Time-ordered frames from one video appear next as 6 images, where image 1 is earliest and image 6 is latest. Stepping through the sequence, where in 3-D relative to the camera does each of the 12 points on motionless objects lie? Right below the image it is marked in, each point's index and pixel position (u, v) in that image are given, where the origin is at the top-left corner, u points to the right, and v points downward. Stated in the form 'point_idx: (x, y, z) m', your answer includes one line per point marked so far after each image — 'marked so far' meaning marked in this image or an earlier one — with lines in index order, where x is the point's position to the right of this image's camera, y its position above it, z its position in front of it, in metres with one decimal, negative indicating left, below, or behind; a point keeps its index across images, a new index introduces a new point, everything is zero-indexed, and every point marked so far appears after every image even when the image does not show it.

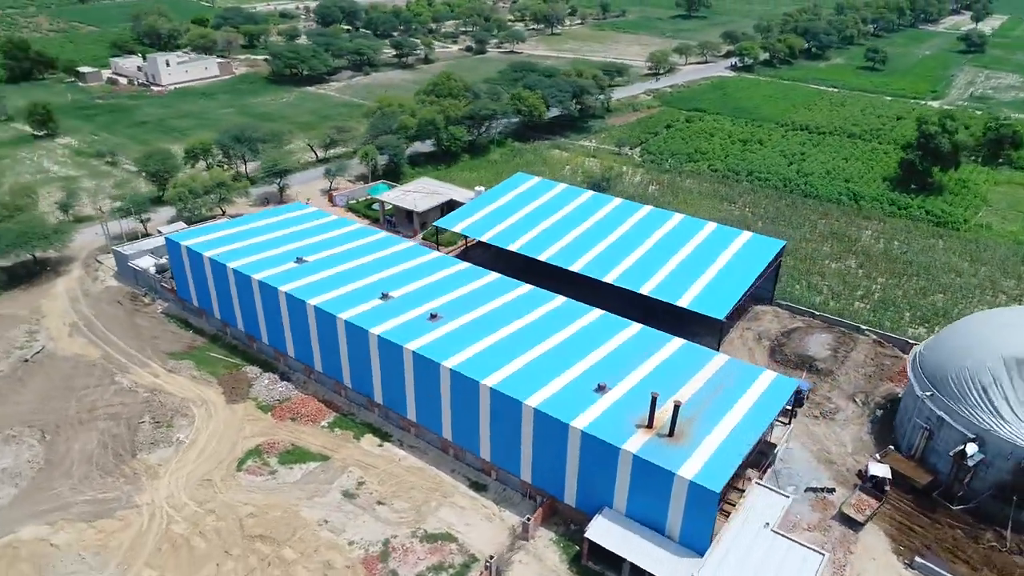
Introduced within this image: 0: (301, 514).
0: (-5.7, -6.1, +19.2) m
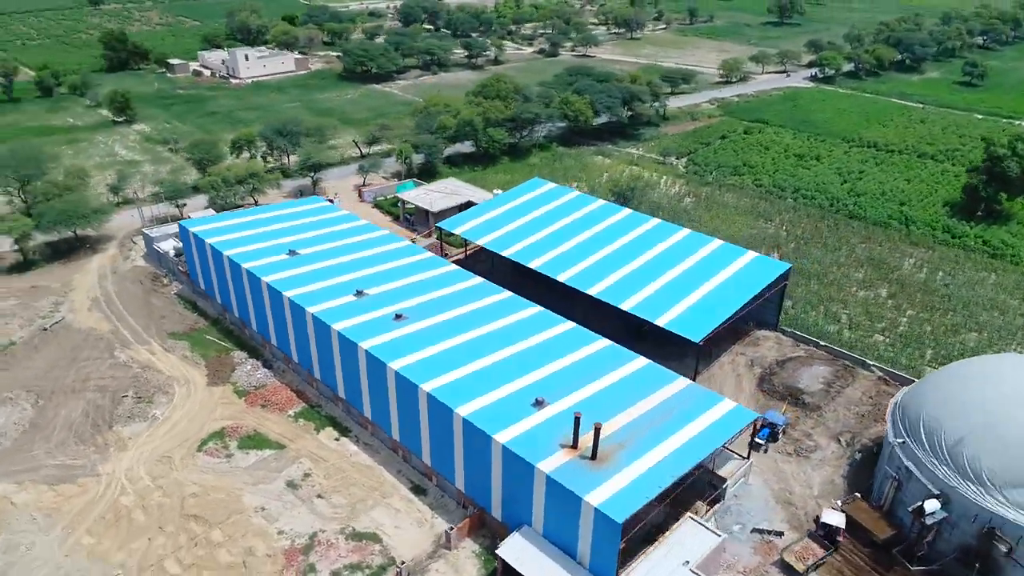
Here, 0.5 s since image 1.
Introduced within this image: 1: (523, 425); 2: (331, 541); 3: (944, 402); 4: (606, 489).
0: (-7.5, -5.9, +19.8) m
1: (+0.2, -3.4, +17.8) m
2: (-4.7, -6.6, +18.7) m
3: (+10.9, -2.9, +18.0) m
4: (+2.0, -4.5, +16.0) m
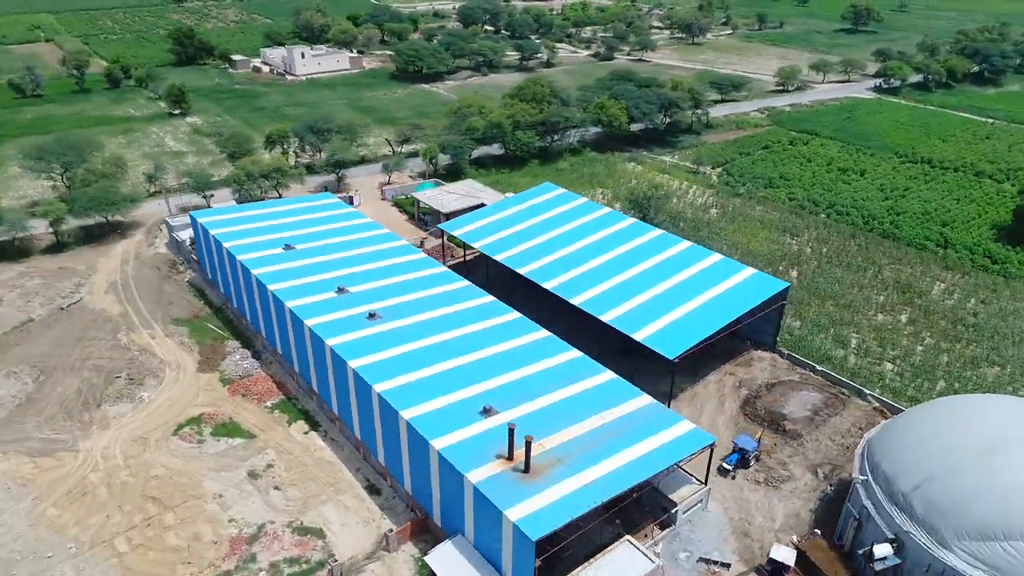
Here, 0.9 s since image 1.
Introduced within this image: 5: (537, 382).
0: (-8.8, -5.6, +20.3) m
1: (-1.2, -3.5, +17.6) m
2: (-6.2, -6.5, +19.0) m
3: (+9.5, -3.6, +16.7) m
4: (+0.3, -4.7, +15.6) m
5: (+0.7, -2.6, +19.8) m
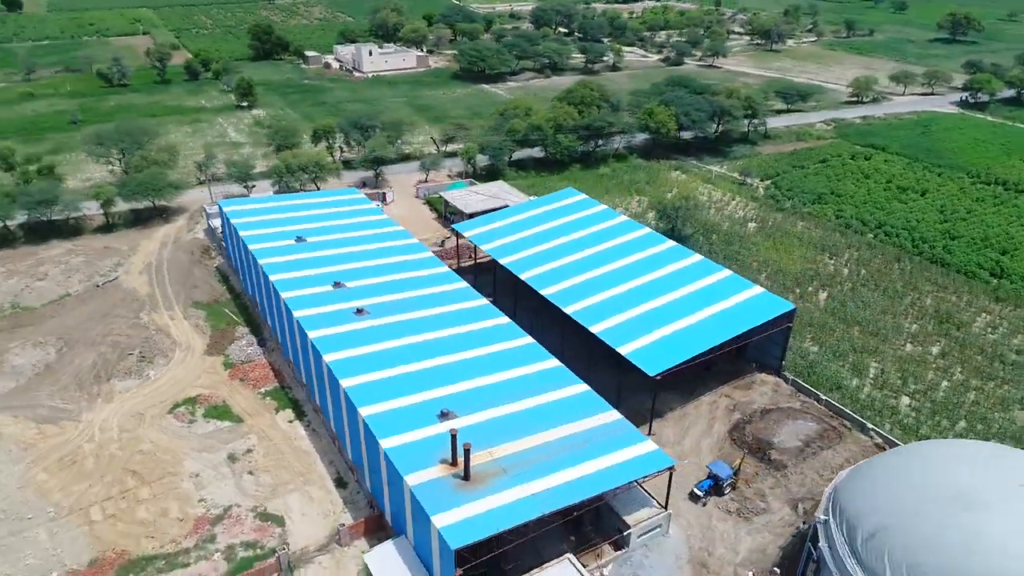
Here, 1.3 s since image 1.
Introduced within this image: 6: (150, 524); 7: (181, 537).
0: (-9.8, -5.2, +21.2) m
1: (-2.4, -3.6, +17.6) m
2: (-7.4, -6.2, +19.5) m
3: (+8.1, -4.2, +15.5) m
4: (-1.2, -4.8, +15.5) m
5: (-0.2, -2.8, +19.5) m
6: (-9.6, -6.3, +19.0) m
7: (-8.7, -6.5, +18.8) m
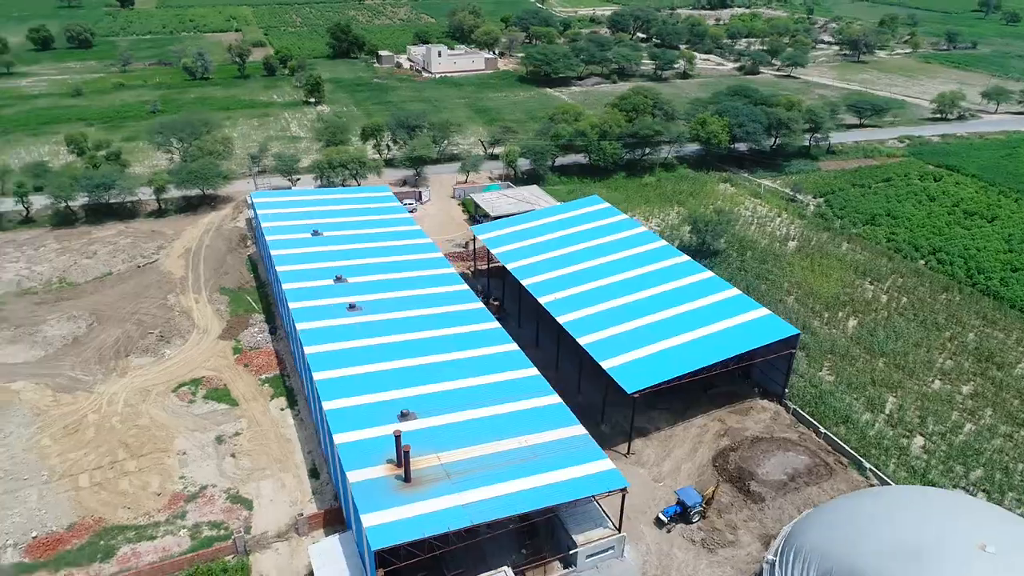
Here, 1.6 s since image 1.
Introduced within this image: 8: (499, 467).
0: (-10.5, -4.7, +22.2) m
1: (-3.6, -3.6, +17.7) m
2: (-8.5, -5.9, +20.2) m
3: (+6.6, -4.8, +14.5) m
4: (-2.6, -4.9, +15.5) m
5: (-1.1, -2.9, +19.4) m
6: (-10.7, -5.8, +20.0) m
7: (-9.8, -6.1, +19.7) m
8: (-0.2, -4.2, +17.0) m
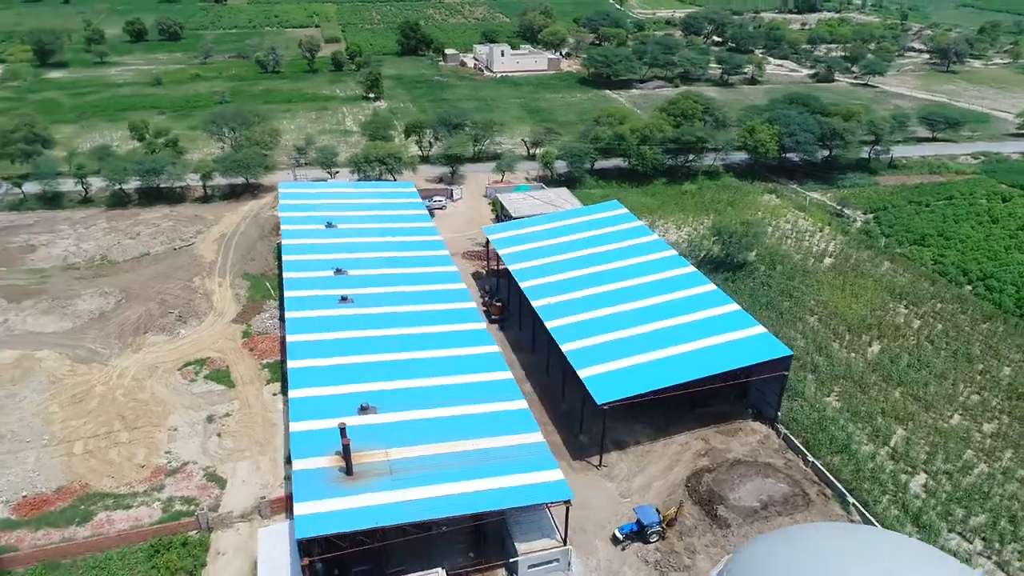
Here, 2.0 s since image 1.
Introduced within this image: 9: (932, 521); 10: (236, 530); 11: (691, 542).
0: (-11.2, -4.2, +23.2) m
1: (-4.7, -3.4, +18.0) m
2: (-9.4, -5.5, +21.1) m
3: (+4.9, -5.2, +13.7) m
4: (-4.1, -4.7, +15.7) m
5: (-2.1, -2.9, +19.4) m
6: (-11.7, -5.2, +21.1) m
7: (-10.9, -5.6, +20.7) m
8: (-1.5, -4.3, +17.0) m
9: (+11.5, -6.4, +19.6) m
10: (-7.4, -6.4, +19.1) m
11: (+4.6, -6.5, +18.3) m
